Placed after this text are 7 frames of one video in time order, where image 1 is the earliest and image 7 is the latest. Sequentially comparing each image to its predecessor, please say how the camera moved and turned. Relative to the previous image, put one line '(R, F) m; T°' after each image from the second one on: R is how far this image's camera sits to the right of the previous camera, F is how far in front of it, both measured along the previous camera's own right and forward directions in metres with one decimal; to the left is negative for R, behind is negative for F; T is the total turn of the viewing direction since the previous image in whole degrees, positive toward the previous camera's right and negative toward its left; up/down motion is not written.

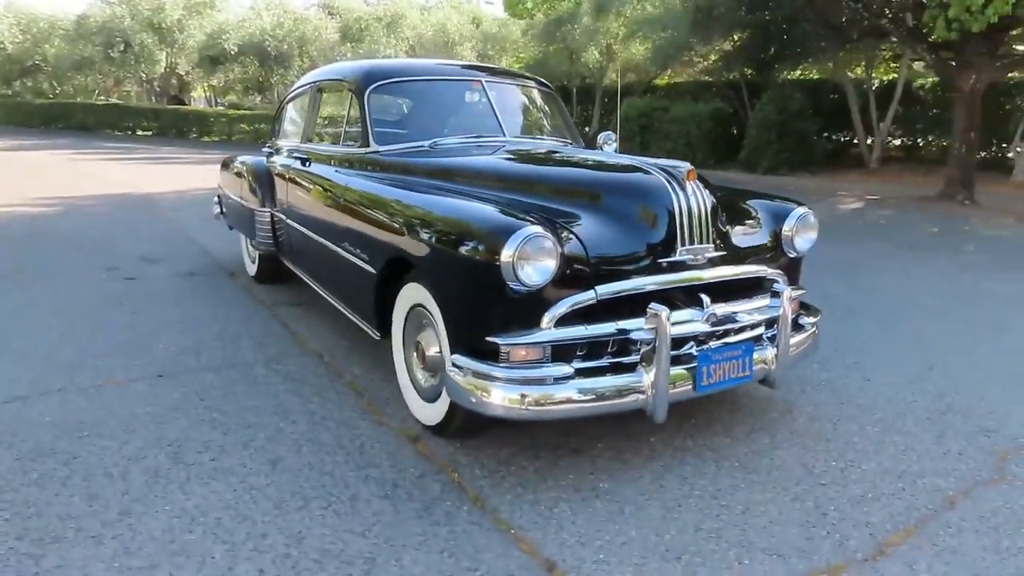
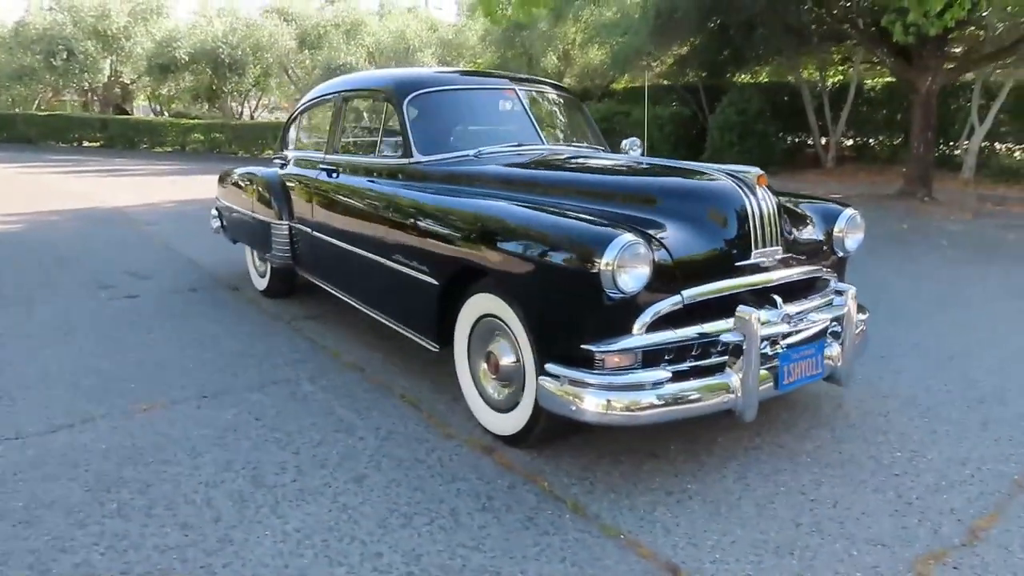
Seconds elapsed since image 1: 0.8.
(-0.6, 0.0) m; +4°
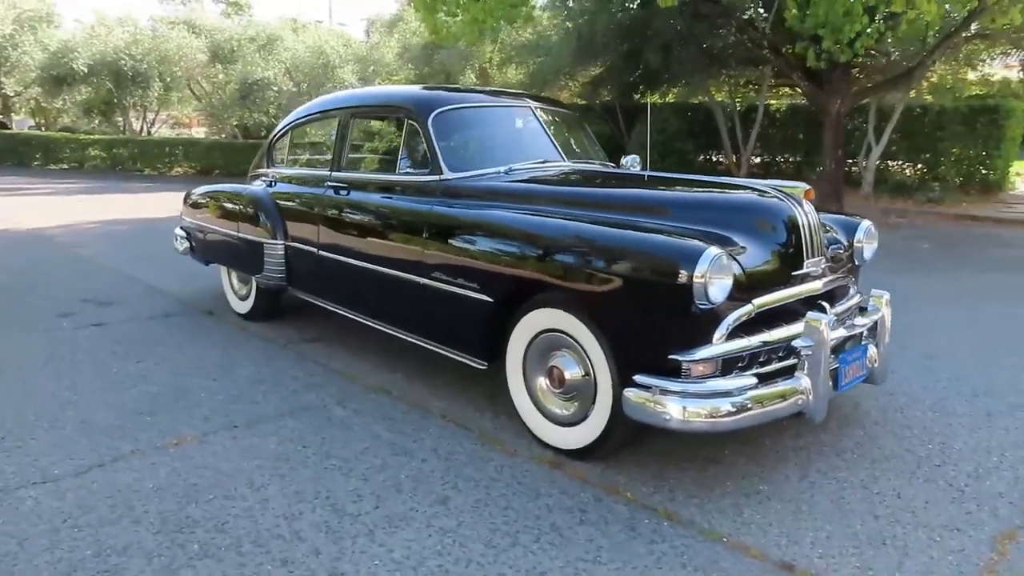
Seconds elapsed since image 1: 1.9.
(-0.8, 0.0) m; +8°
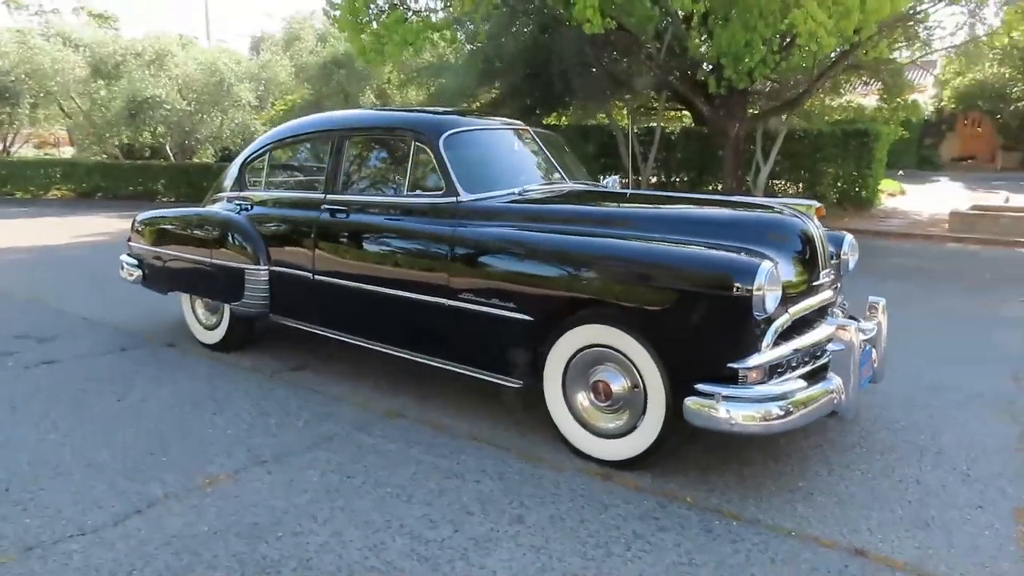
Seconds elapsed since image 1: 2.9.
(-0.8, 0.0) m; +9°
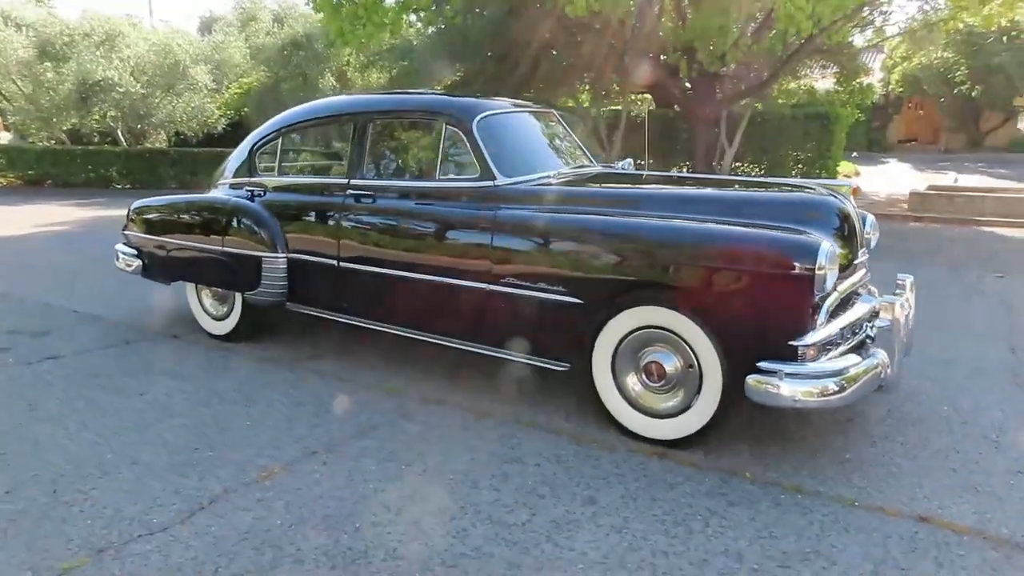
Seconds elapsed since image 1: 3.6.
(-0.5, 0.0) m; +4°
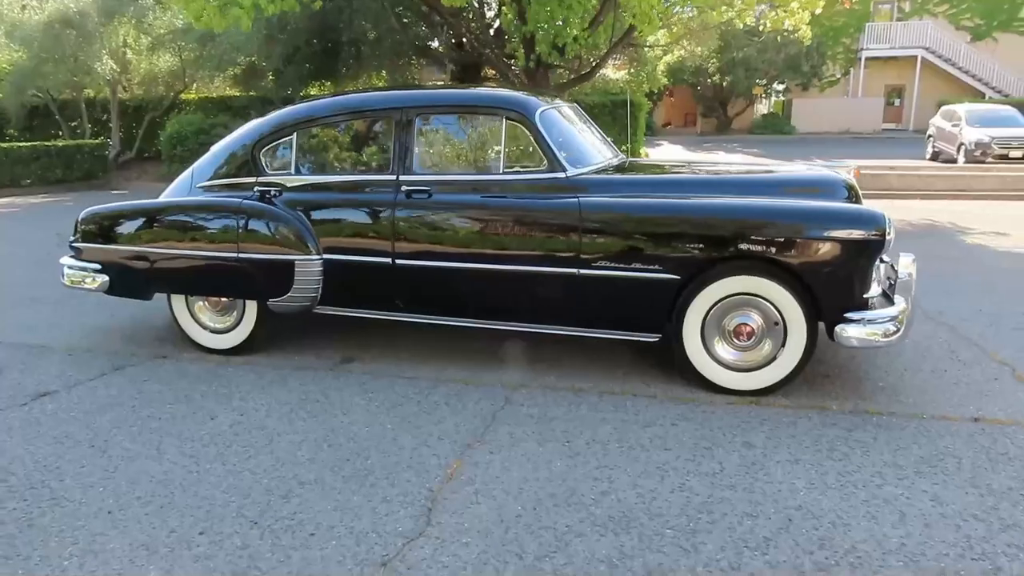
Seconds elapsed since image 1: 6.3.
(-1.9, +0.1) m; +18°
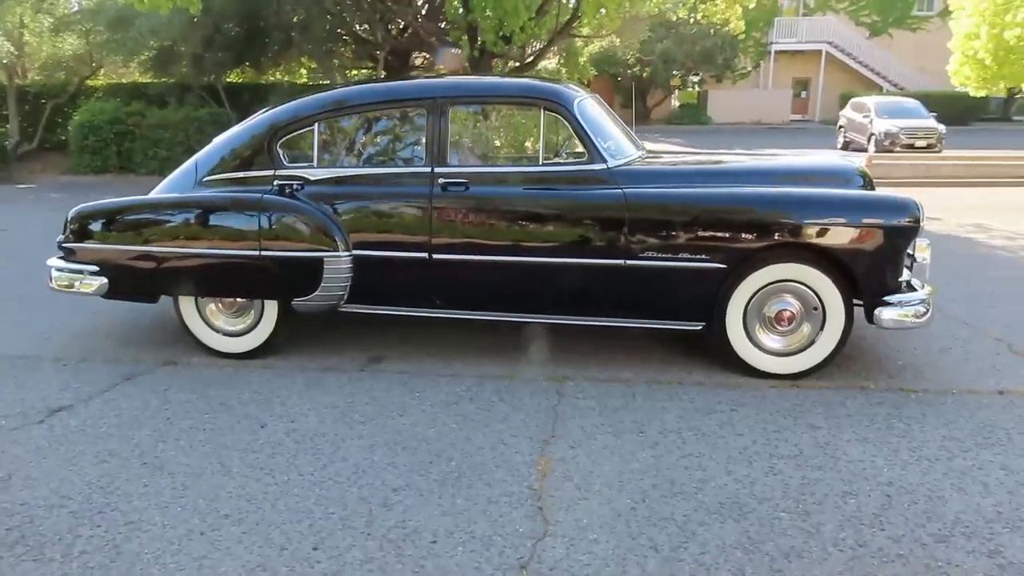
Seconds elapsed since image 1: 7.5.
(-0.8, +0.1) m; +7°
